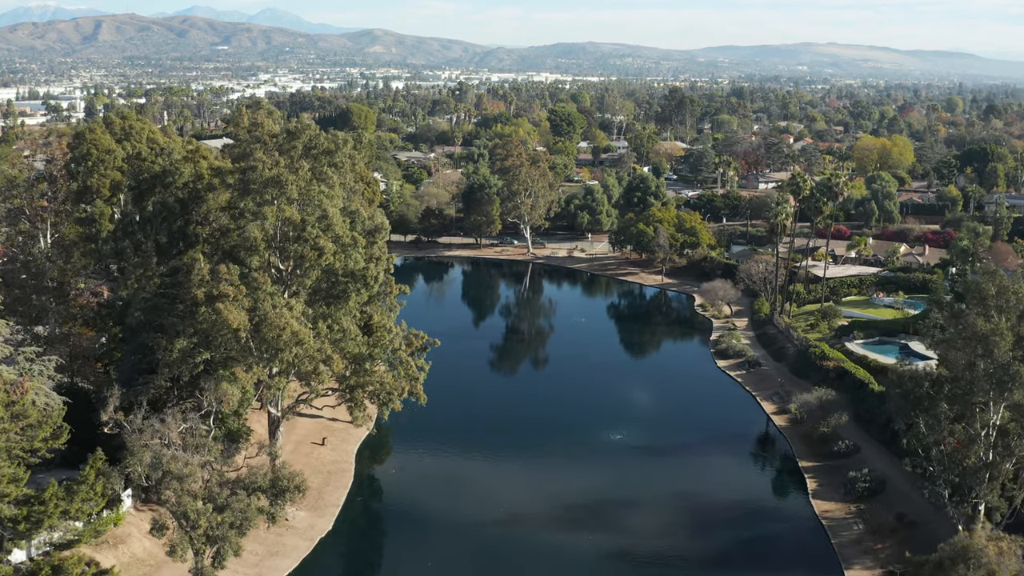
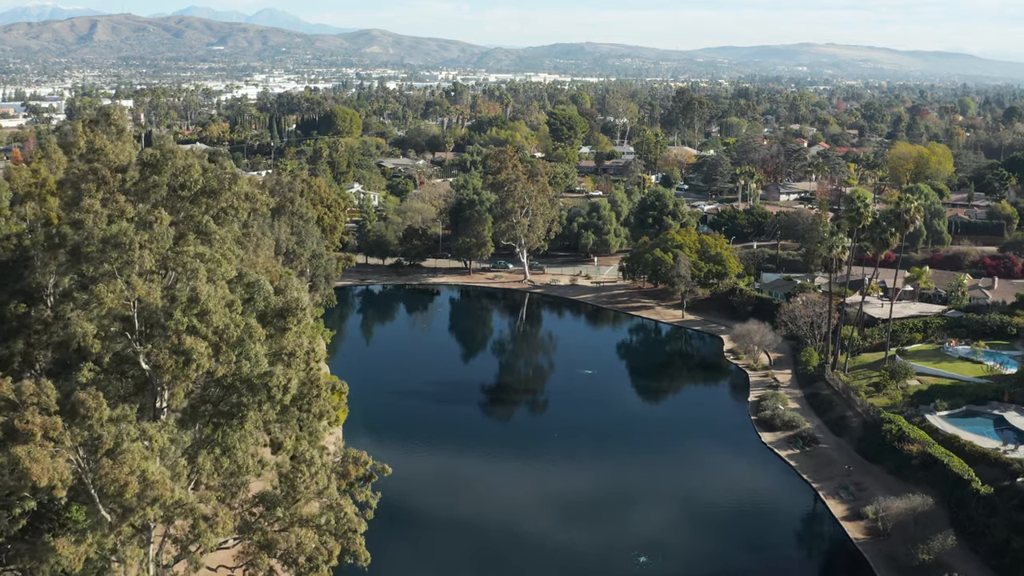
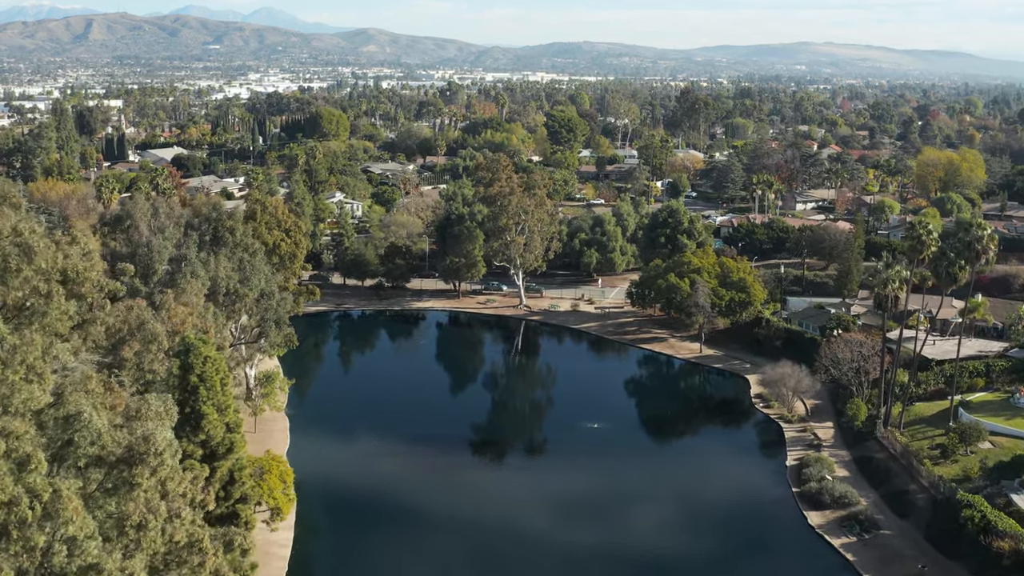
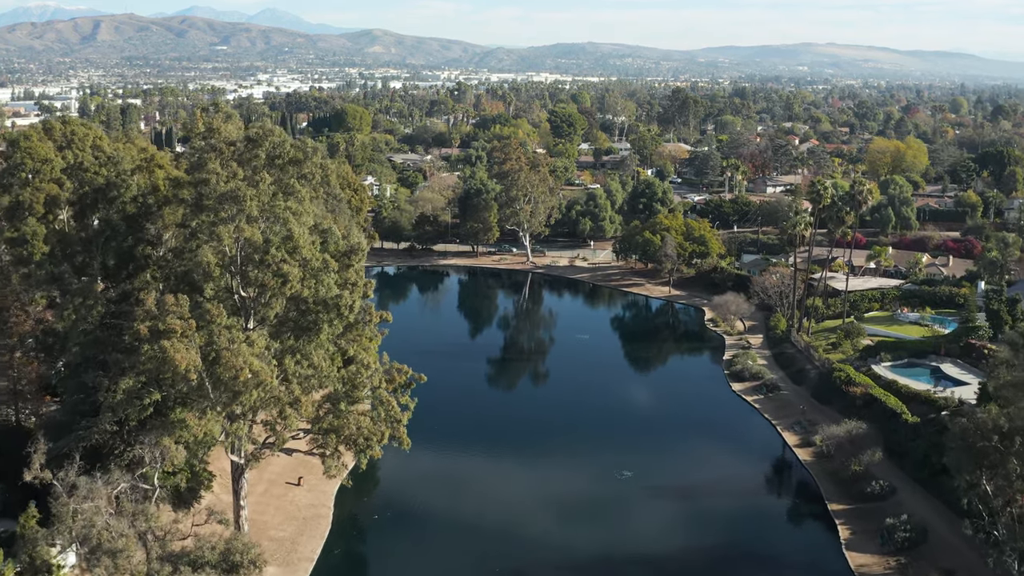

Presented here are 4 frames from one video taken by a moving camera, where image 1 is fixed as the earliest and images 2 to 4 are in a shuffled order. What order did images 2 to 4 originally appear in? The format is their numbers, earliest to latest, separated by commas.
4, 2, 3
